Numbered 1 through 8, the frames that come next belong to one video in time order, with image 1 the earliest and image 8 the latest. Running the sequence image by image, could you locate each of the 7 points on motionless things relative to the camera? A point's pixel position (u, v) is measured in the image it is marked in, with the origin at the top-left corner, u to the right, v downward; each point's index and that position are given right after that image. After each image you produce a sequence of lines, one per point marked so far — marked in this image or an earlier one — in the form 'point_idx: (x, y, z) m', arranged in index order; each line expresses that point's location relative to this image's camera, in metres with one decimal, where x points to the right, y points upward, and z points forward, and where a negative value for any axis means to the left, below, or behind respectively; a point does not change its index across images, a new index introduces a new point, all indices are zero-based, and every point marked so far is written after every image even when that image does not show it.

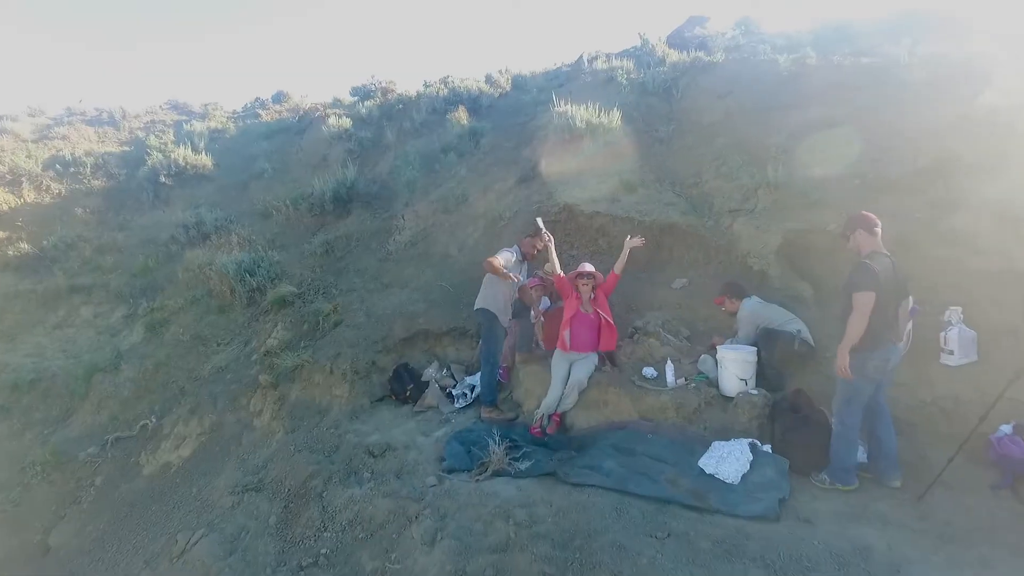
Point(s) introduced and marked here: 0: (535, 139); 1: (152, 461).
0: (+0.2, +1.5, +8.6) m
1: (-2.5, -1.2, +6.0) m
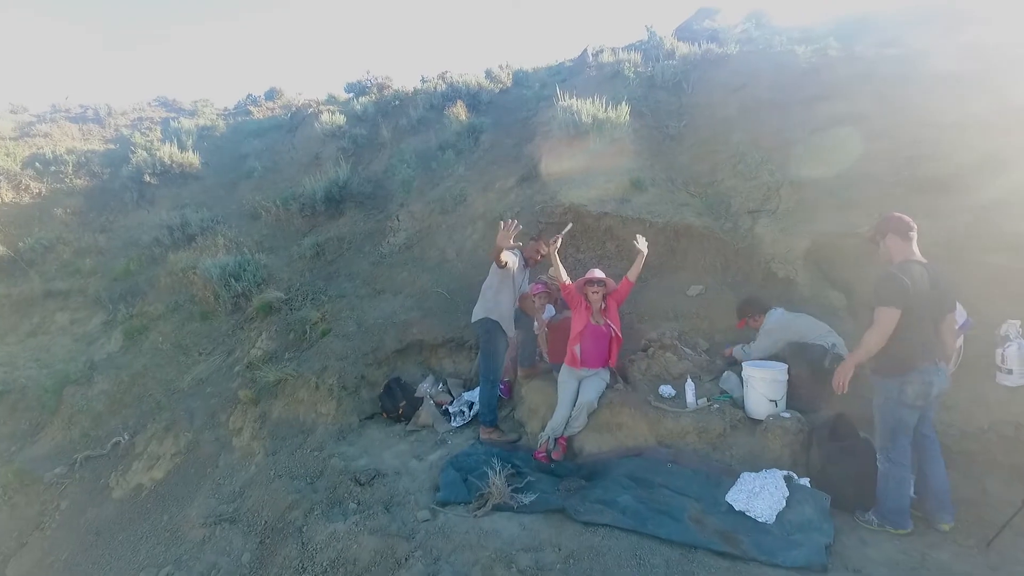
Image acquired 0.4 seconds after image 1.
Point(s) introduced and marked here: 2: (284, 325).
0: (+0.3, +1.5, +8.2) m
1: (-2.5, -1.3, +5.5) m
2: (-1.8, -0.3, +6.6) m
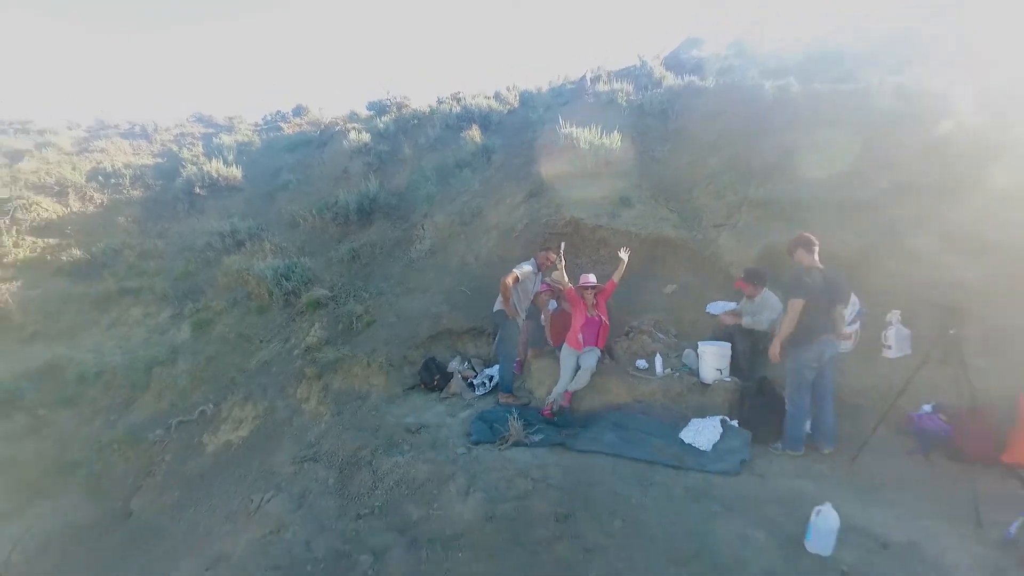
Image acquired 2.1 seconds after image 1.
0: (+0.3, +1.5, +9.6) m
1: (-2.4, -1.3, +6.9) m
2: (-1.7, -0.3, +8.0) m
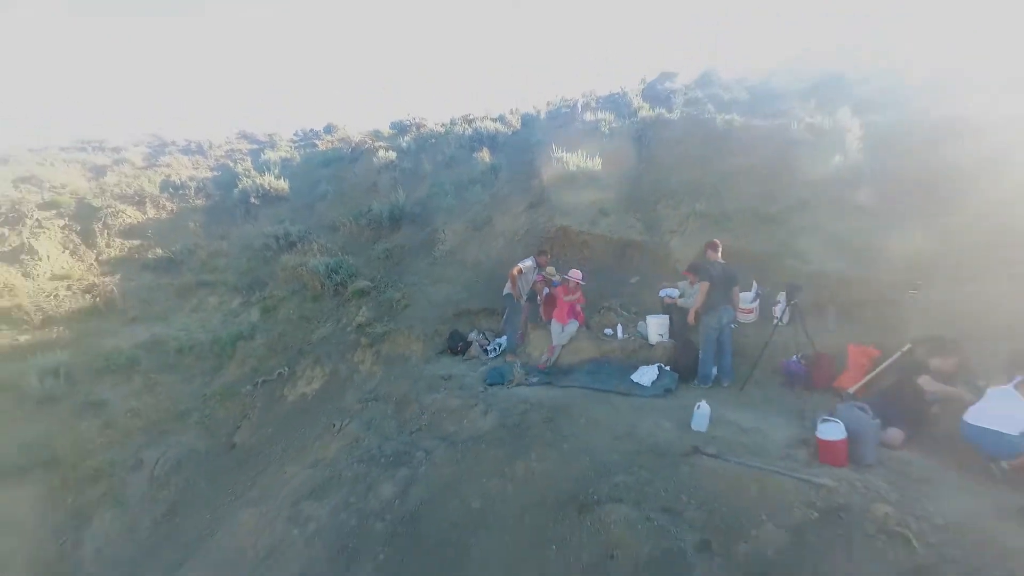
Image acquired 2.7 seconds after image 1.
0: (+0.4, +1.6, +11.9) m
1: (-2.4, -1.1, +9.2) m
2: (-1.7, -0.2, +10.3) m
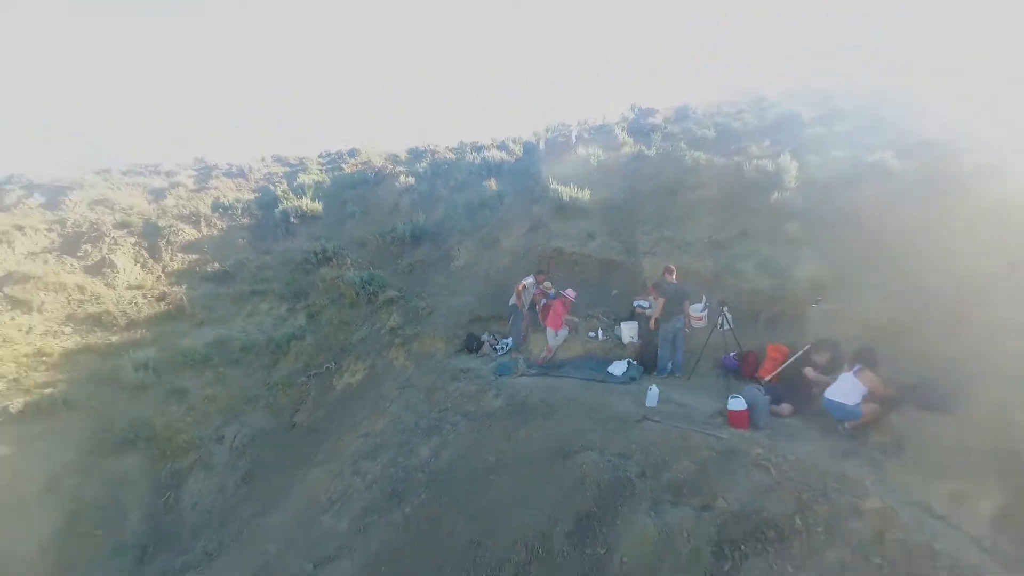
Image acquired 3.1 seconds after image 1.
0: (+0.5, +1.4, +14.1) m
1: (-2.3, -1.3, +11.5) m
2: (-1.6, -0.3, +12.5) m
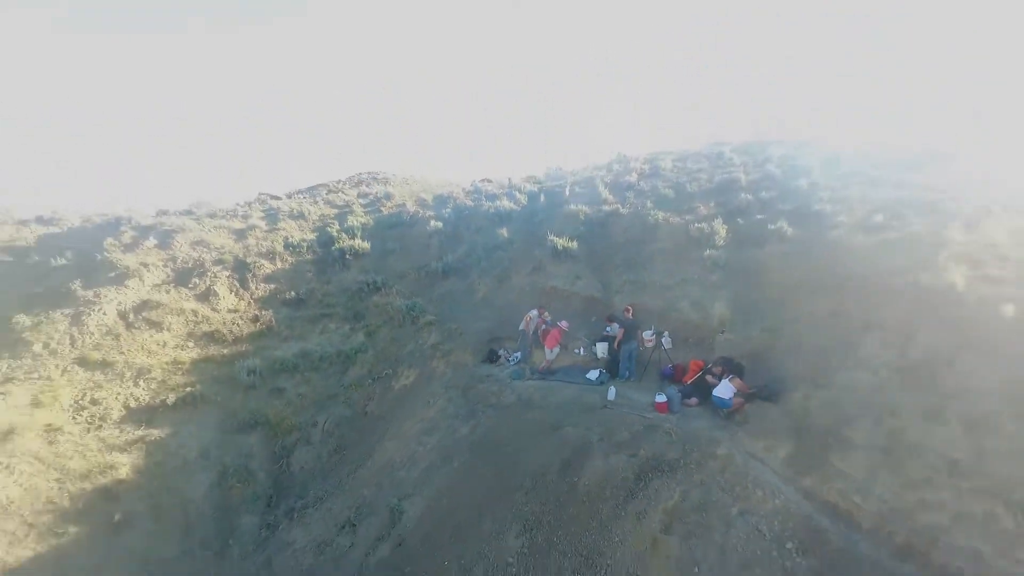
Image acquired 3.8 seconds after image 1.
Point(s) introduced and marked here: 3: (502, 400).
0: (+0.6, +0.9, +18.6) m
1: (-2.2, -1.8, +16.0) m
2: (-1.4, -0.9, +17.1) m
3: (-0.2, -1.8, +13.7) m
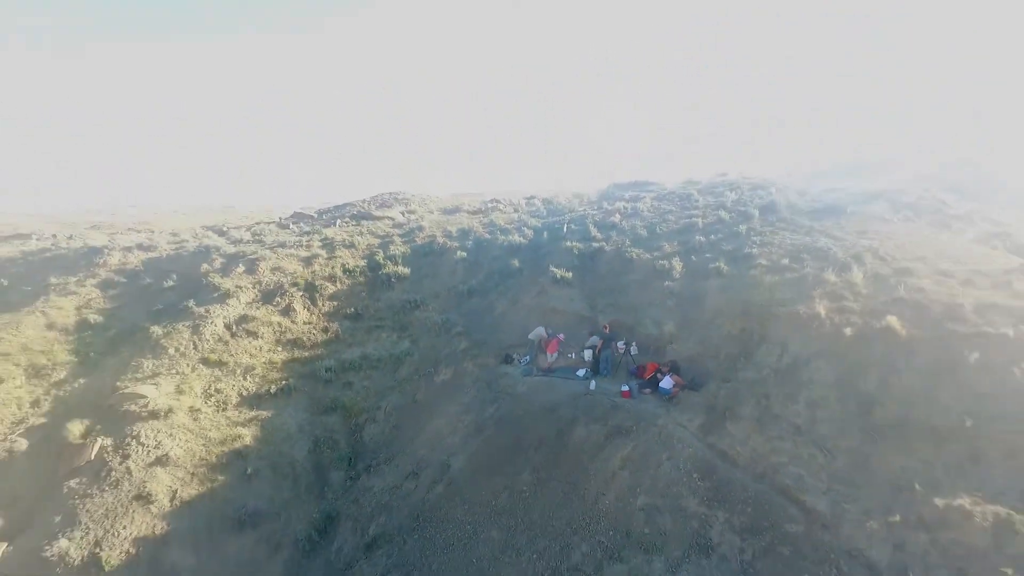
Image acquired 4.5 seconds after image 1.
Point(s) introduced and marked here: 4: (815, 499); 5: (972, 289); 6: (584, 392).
0: (+0.9, +0.4, +24.3) m
1: (-1.9, -2.4, +21.7) m
2: (-1.2, -1.4, +22.7) m
3: (+0.1, -2.4, +19.3) m
4: (+4.8, -3.3, +13.1) m
5: (+9.5, 0.0, +17.3) m
6: (+1.6, -2.3, +17.9) m
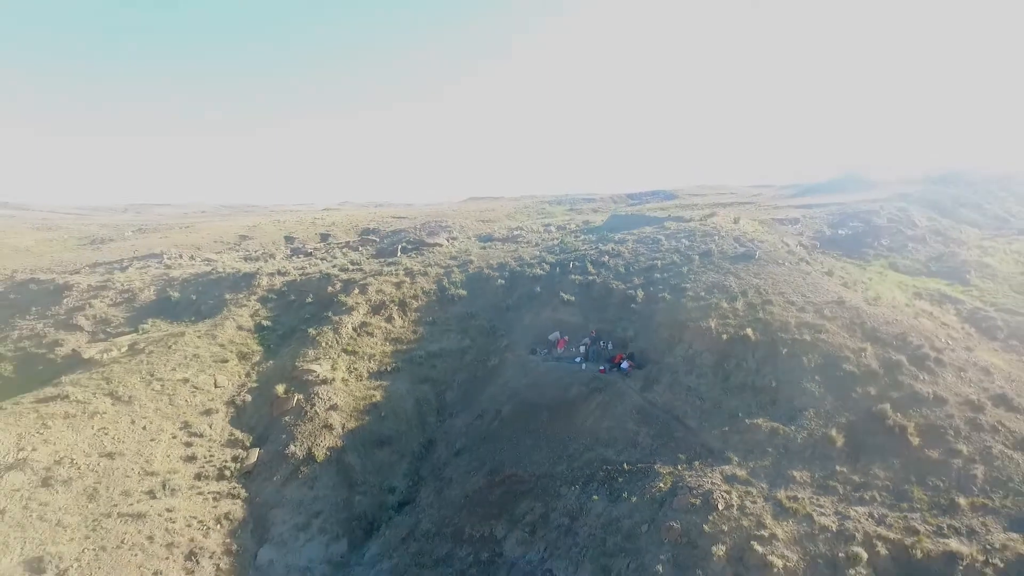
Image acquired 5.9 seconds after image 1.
0: (+1.9, -0.4, +37.2) m
1: (-1.0, -3.1, +34.6) m
2: (-0.2, -2.2, +35.7) m
3: (+1.0, -3.2, +32.3) m
4: (+5.6, -4.2, +26.0) m
5: (+10.4, -0.9, +30.1) m
6: (+2.5, -3.1, +30.8) m
